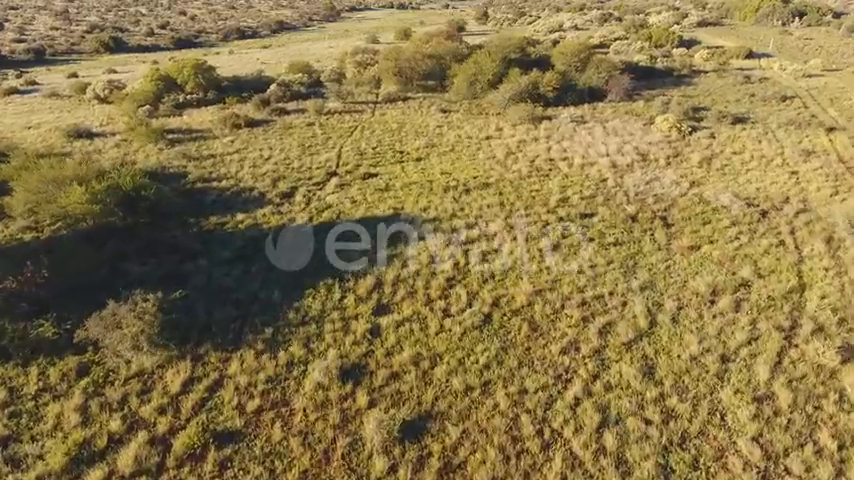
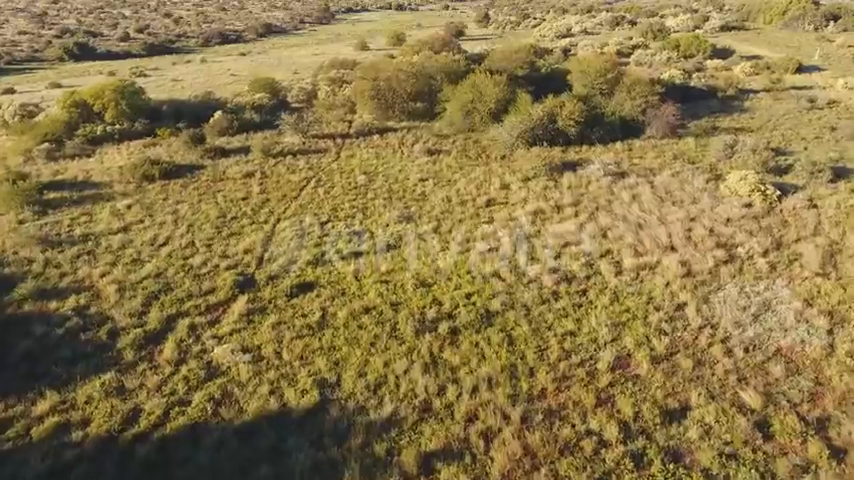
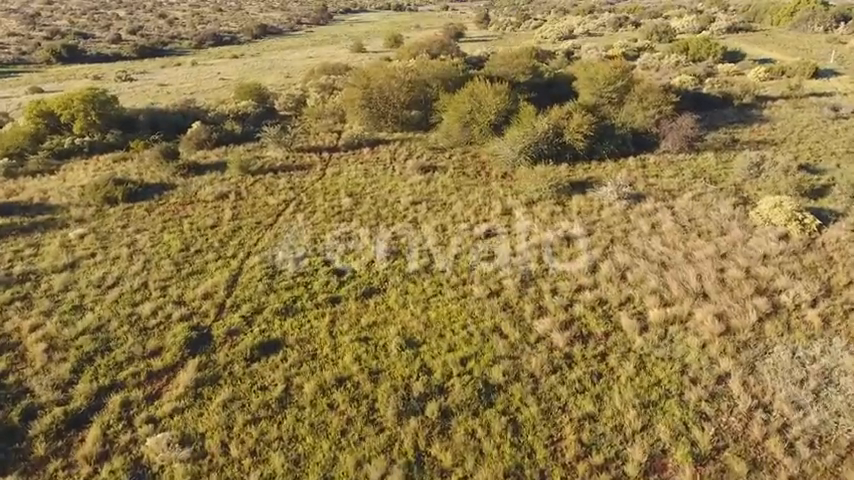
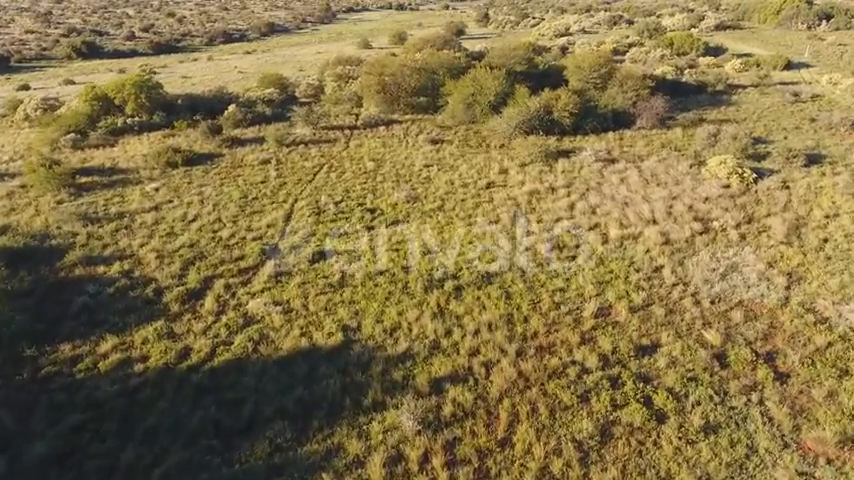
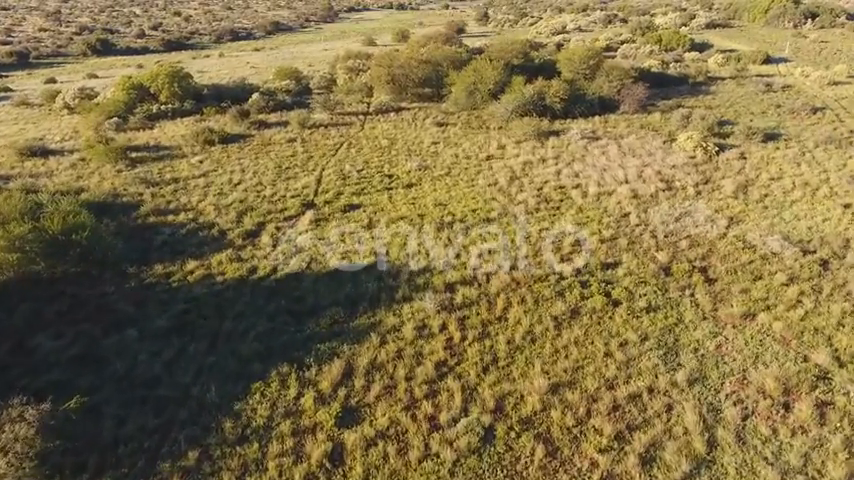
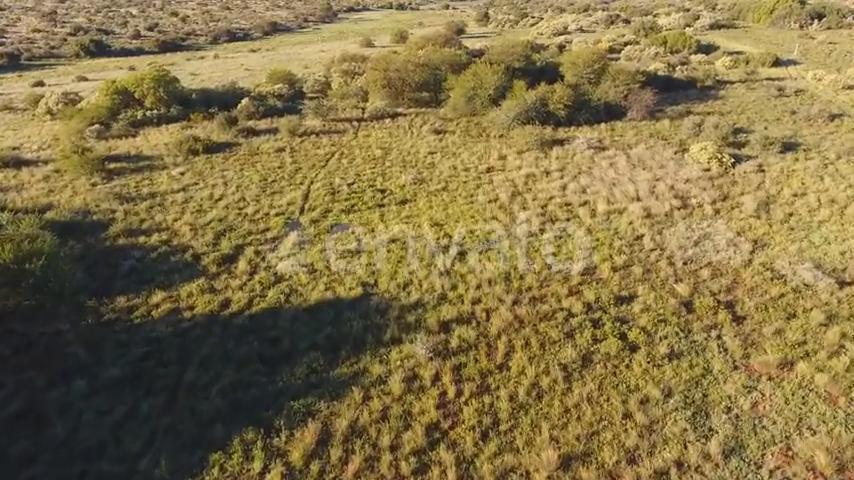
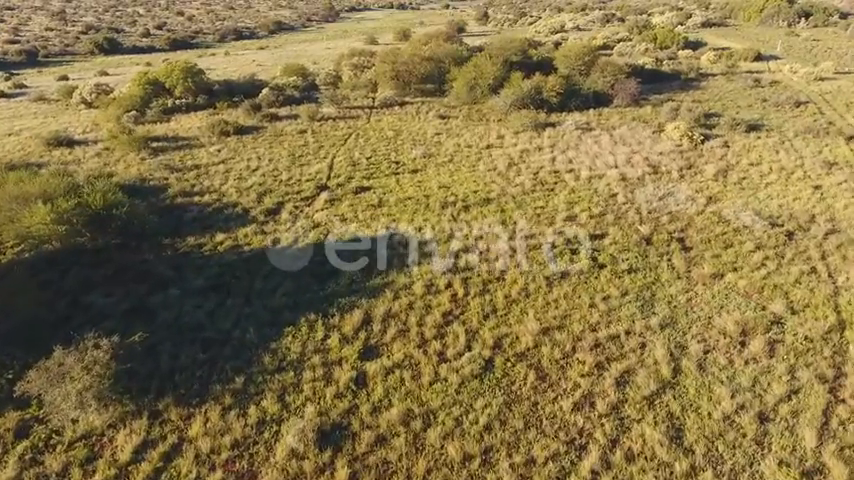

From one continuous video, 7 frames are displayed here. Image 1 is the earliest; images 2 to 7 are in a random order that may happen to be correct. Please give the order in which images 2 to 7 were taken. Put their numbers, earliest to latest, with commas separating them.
7, 5, 6, 4, 2, 3
